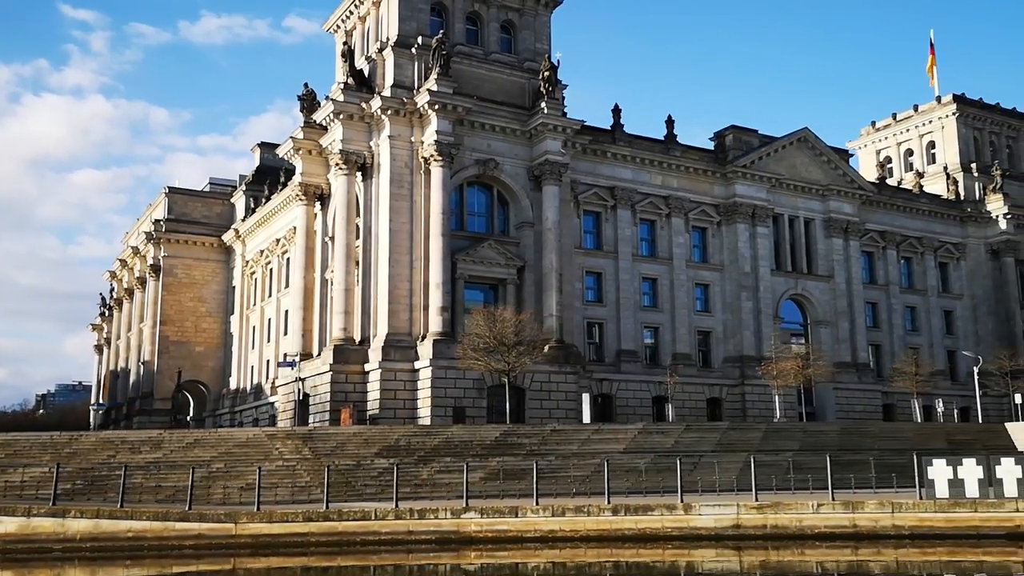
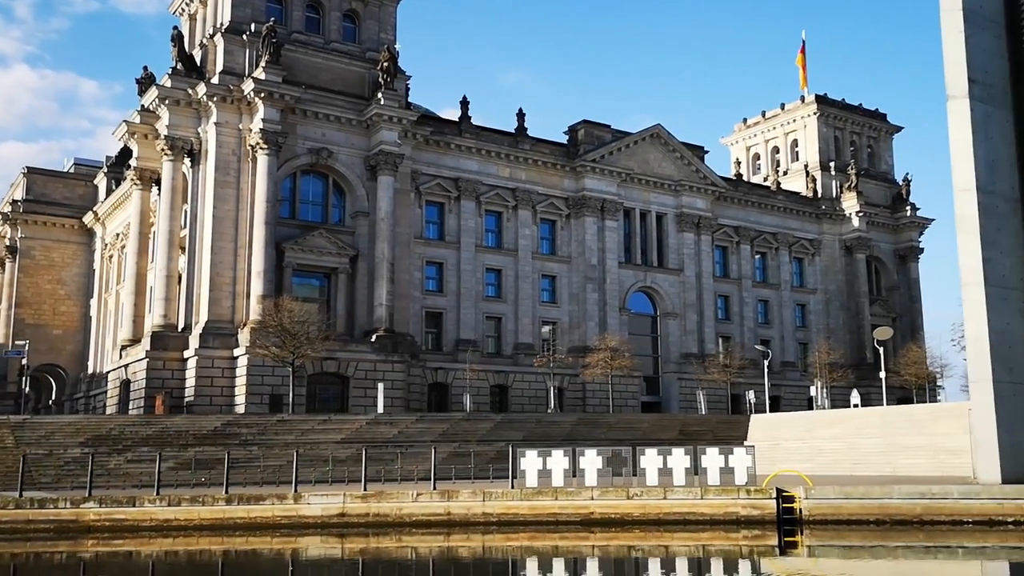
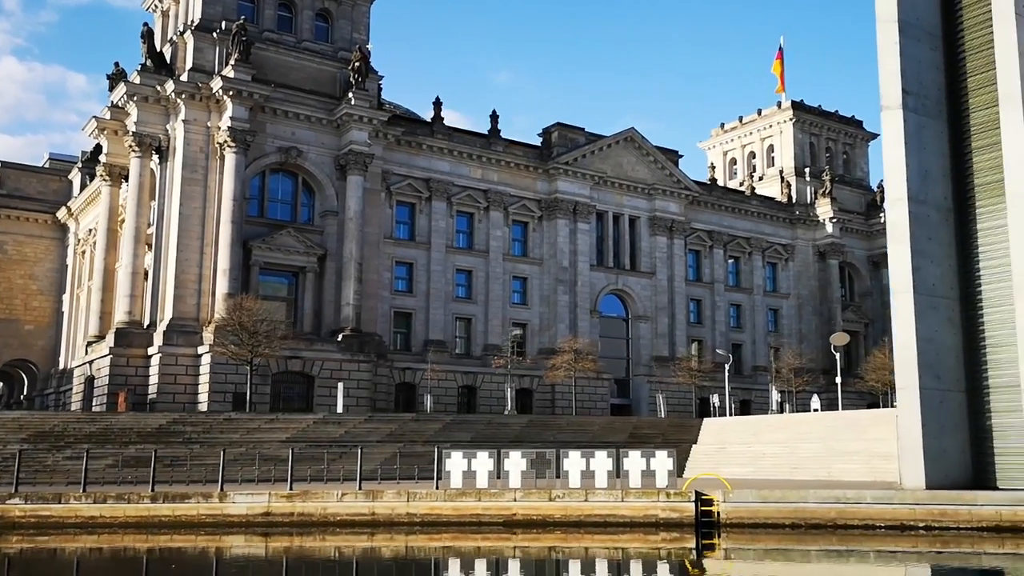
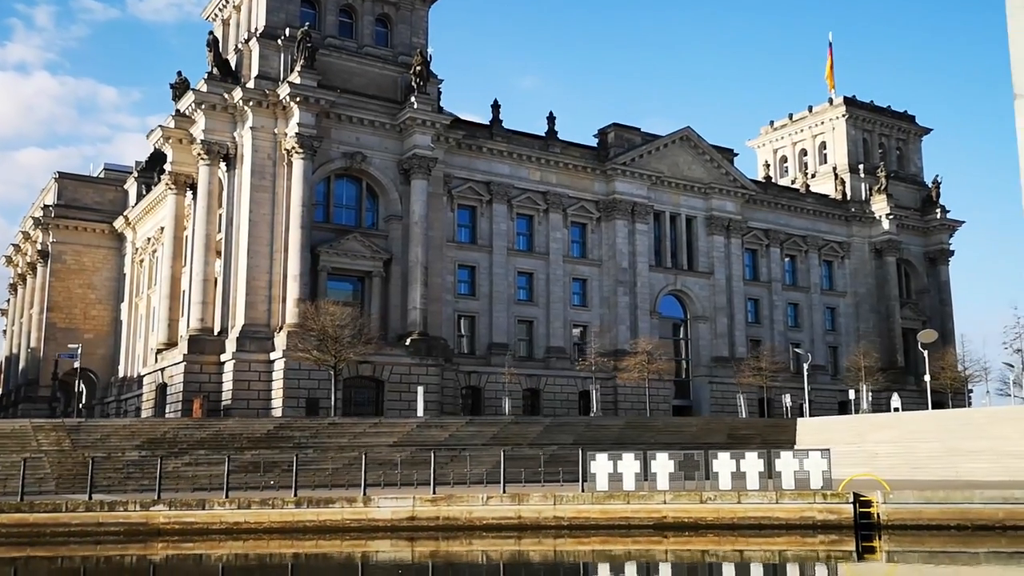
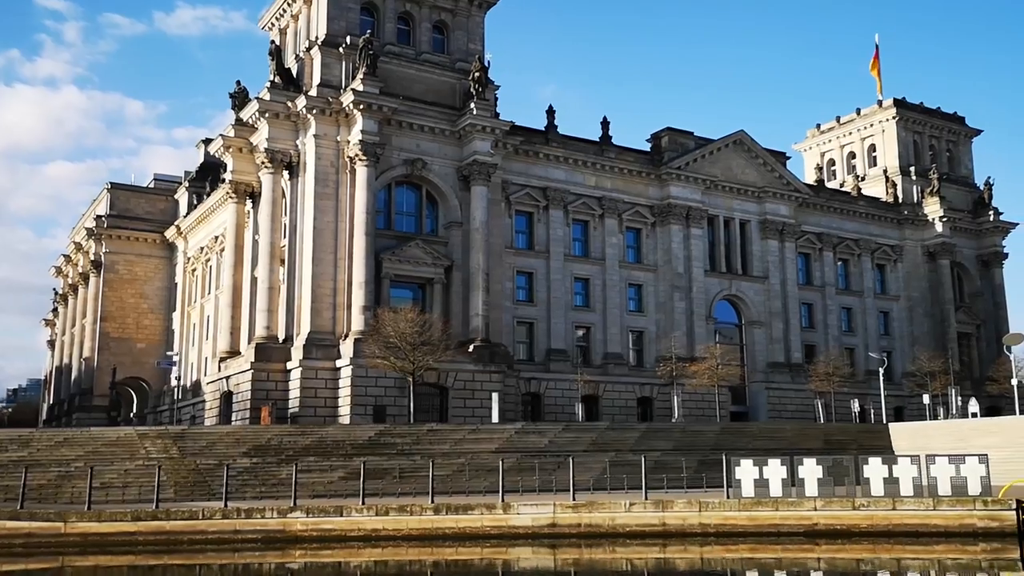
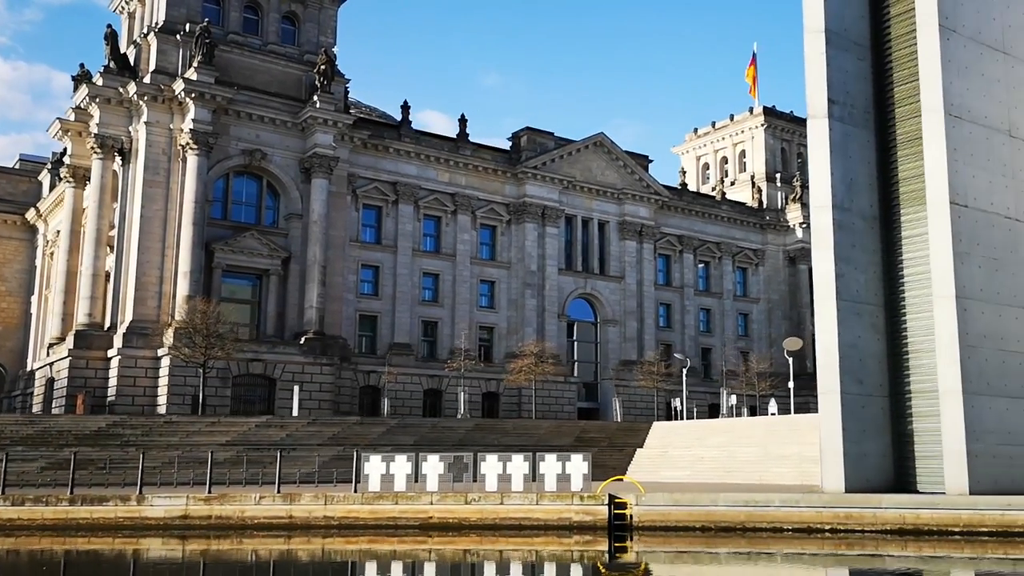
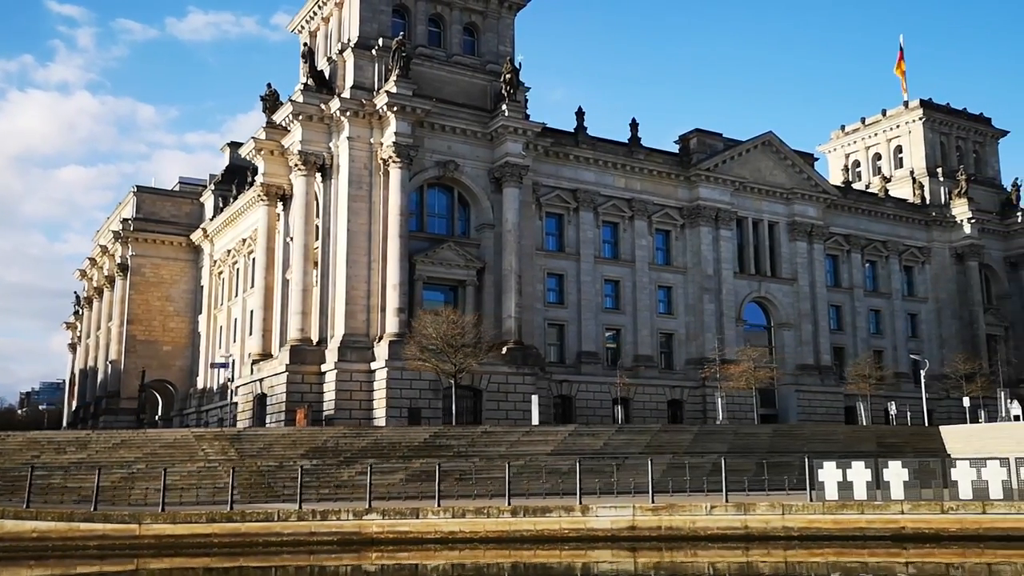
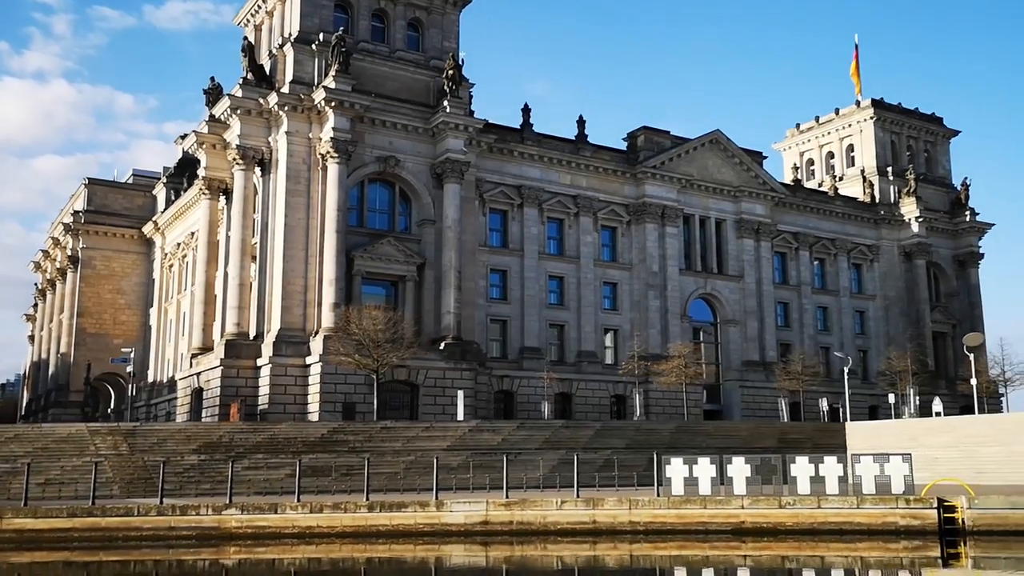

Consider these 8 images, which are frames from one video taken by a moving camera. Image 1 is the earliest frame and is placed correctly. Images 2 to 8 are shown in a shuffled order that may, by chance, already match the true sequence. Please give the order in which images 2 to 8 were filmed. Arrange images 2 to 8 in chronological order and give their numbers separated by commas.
7, 5, 8, 4, 2, 3, 6
